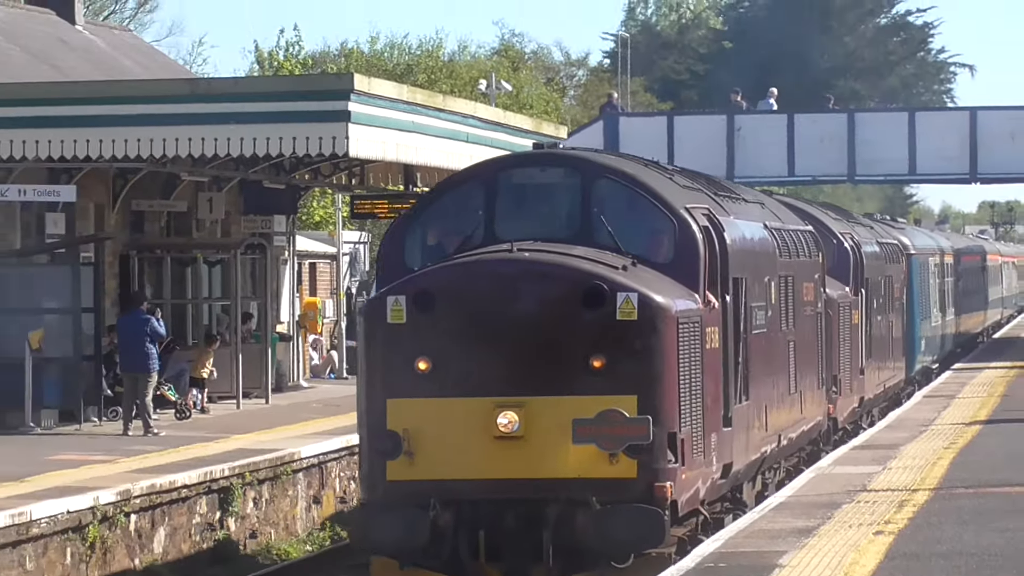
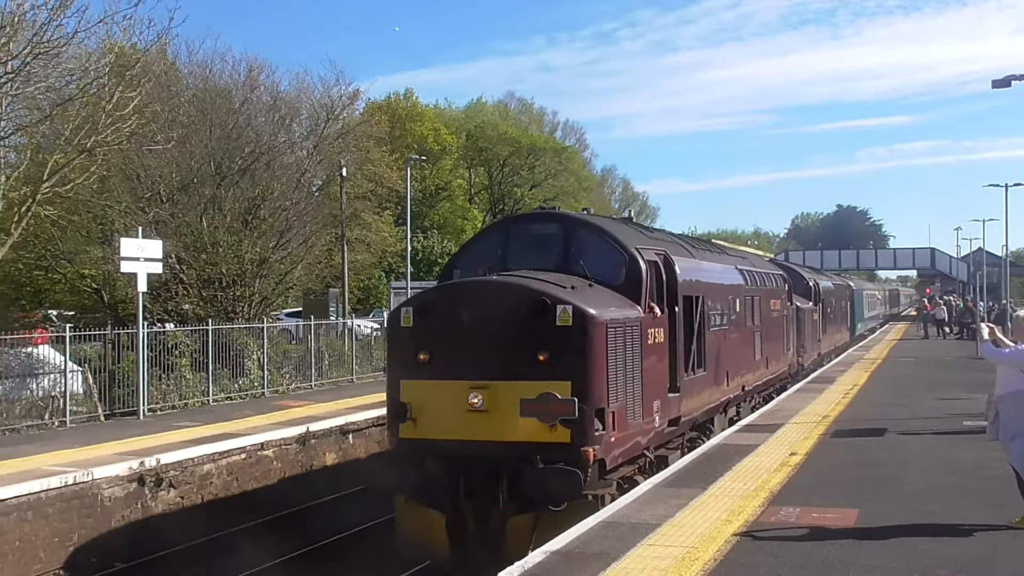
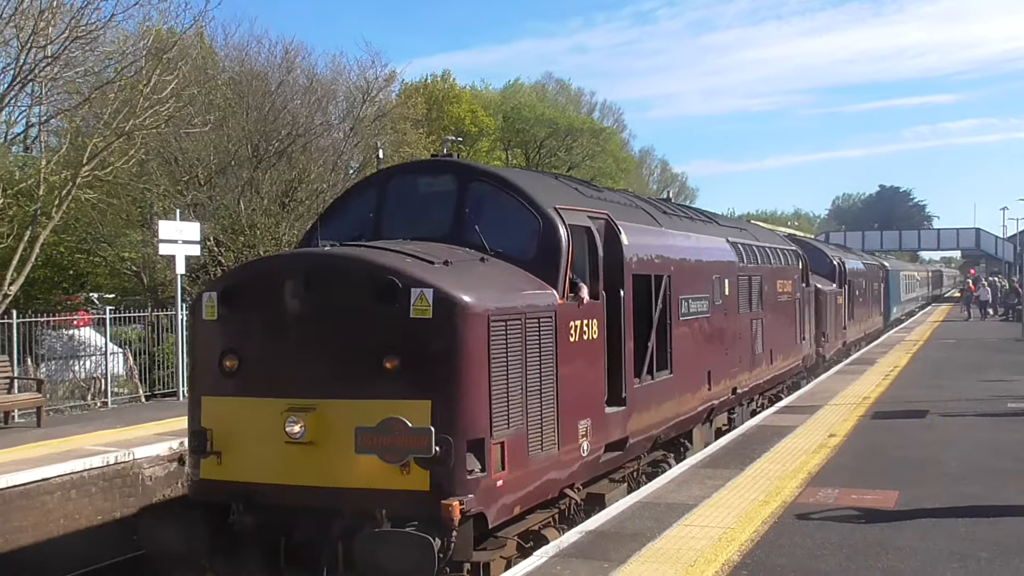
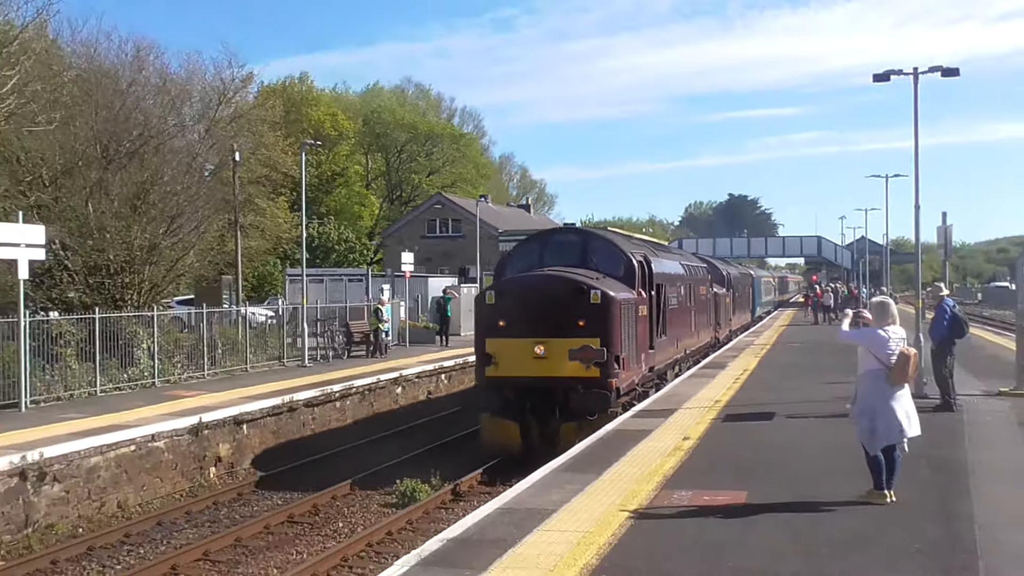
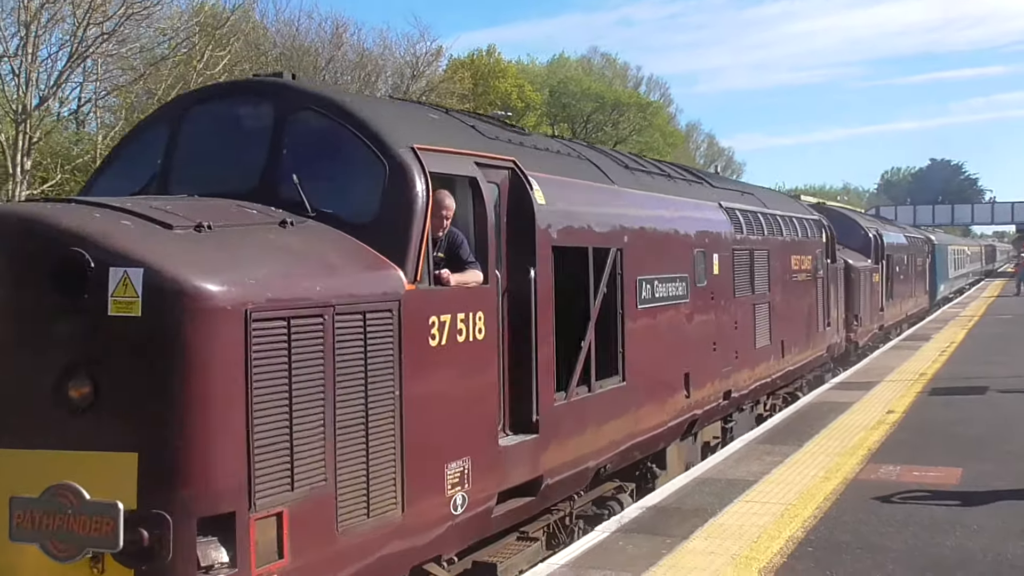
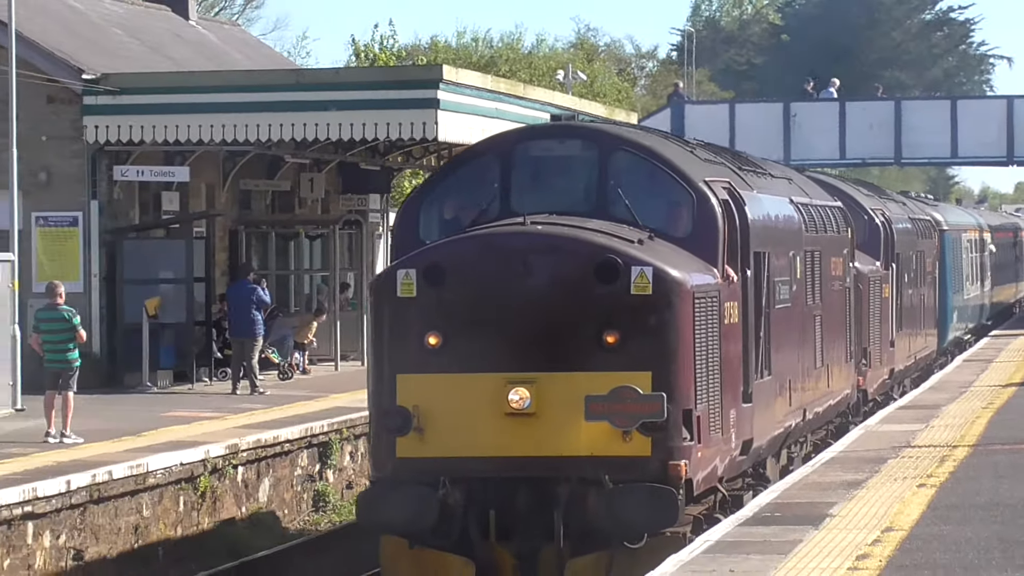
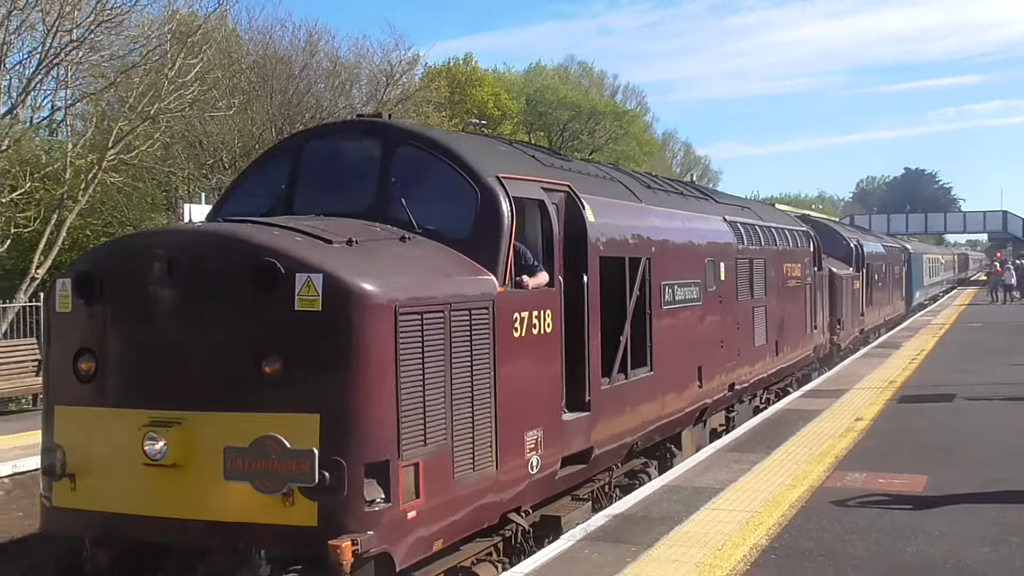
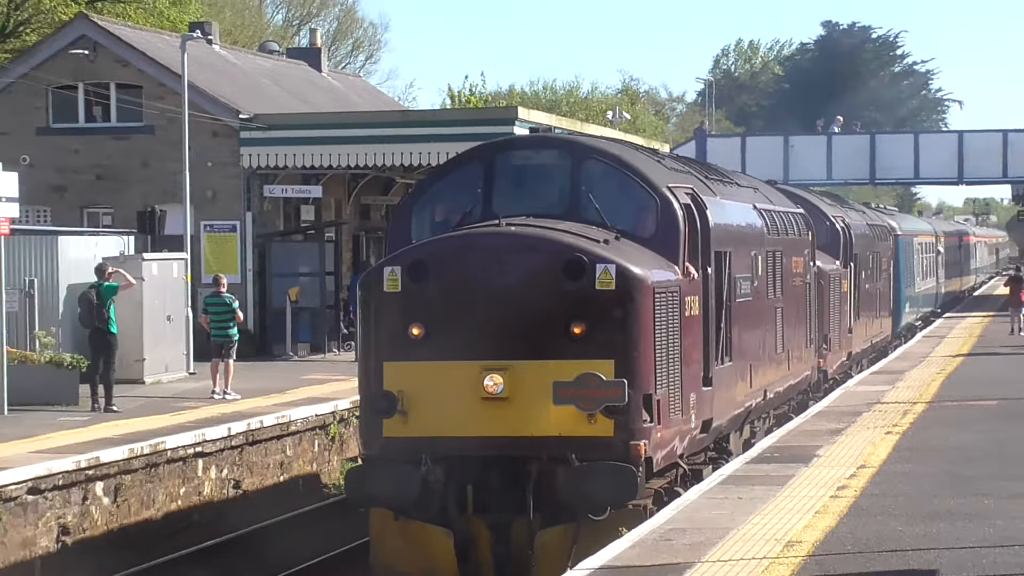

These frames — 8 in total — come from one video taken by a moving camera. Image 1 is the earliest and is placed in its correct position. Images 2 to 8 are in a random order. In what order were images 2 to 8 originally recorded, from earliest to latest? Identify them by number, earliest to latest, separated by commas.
6, 8, 4, 2, 3, 7, 5
